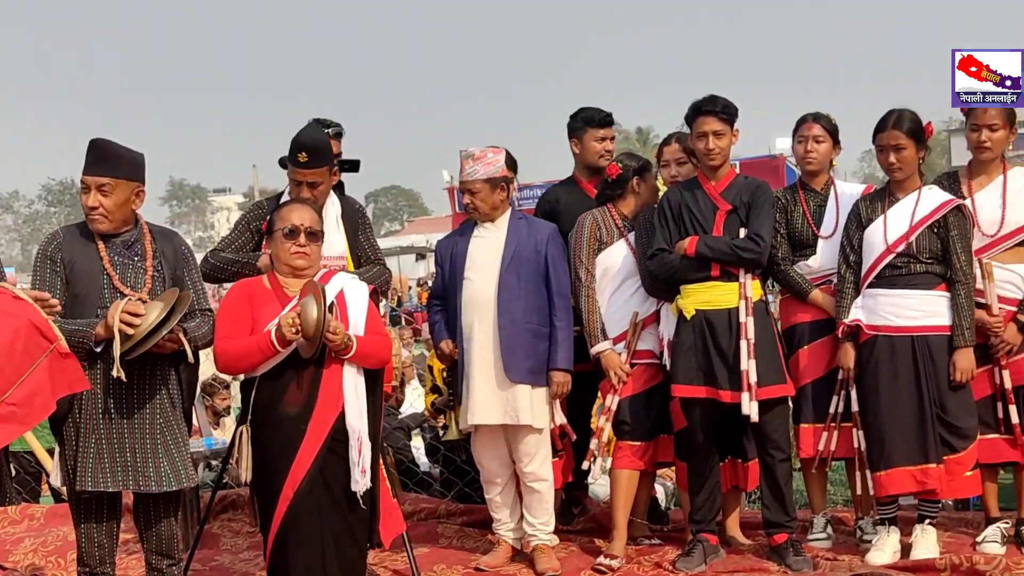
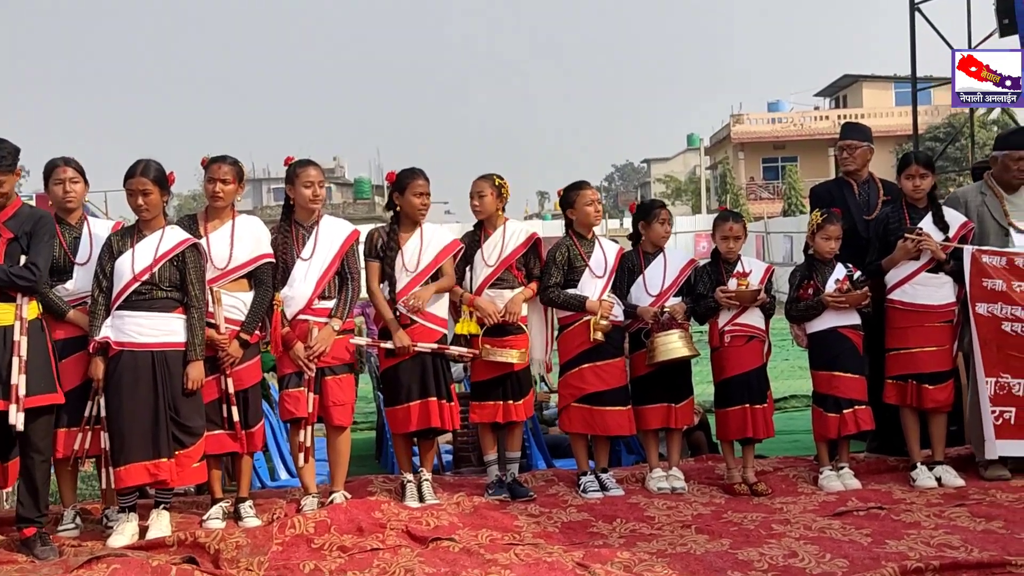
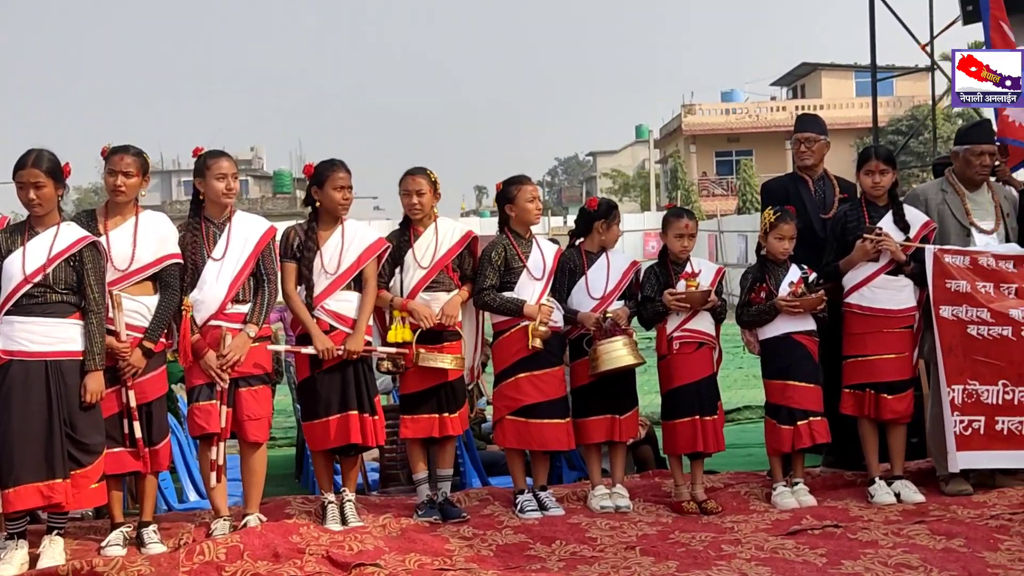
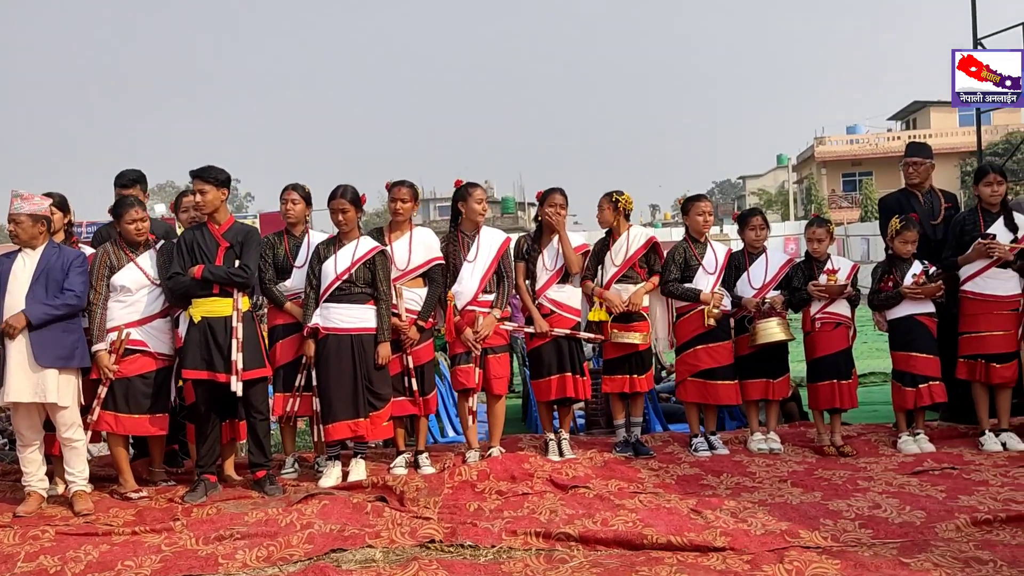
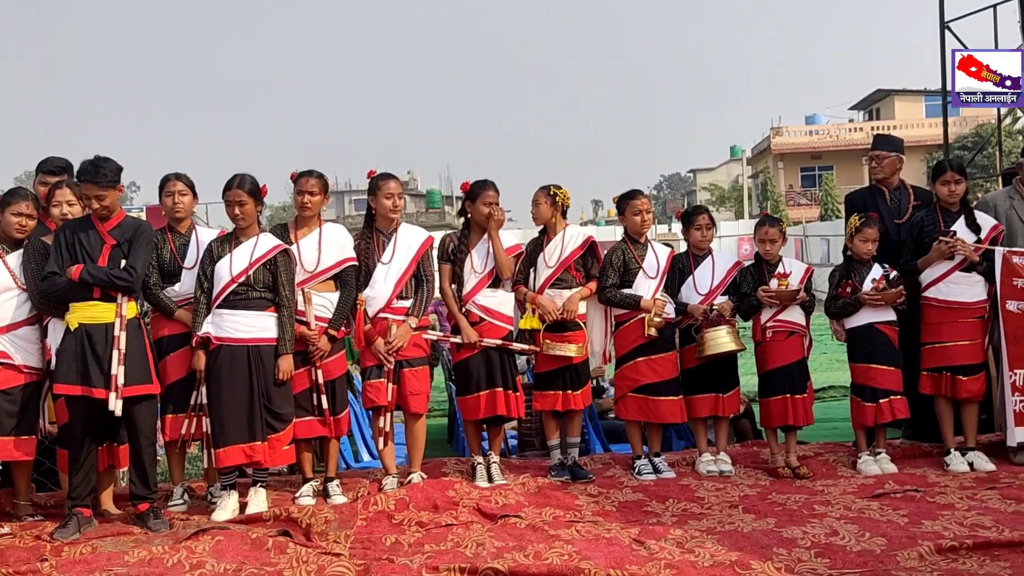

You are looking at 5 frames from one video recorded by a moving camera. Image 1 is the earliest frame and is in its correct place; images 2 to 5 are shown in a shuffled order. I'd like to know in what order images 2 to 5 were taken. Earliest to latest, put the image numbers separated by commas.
4, 5, 2, 3
